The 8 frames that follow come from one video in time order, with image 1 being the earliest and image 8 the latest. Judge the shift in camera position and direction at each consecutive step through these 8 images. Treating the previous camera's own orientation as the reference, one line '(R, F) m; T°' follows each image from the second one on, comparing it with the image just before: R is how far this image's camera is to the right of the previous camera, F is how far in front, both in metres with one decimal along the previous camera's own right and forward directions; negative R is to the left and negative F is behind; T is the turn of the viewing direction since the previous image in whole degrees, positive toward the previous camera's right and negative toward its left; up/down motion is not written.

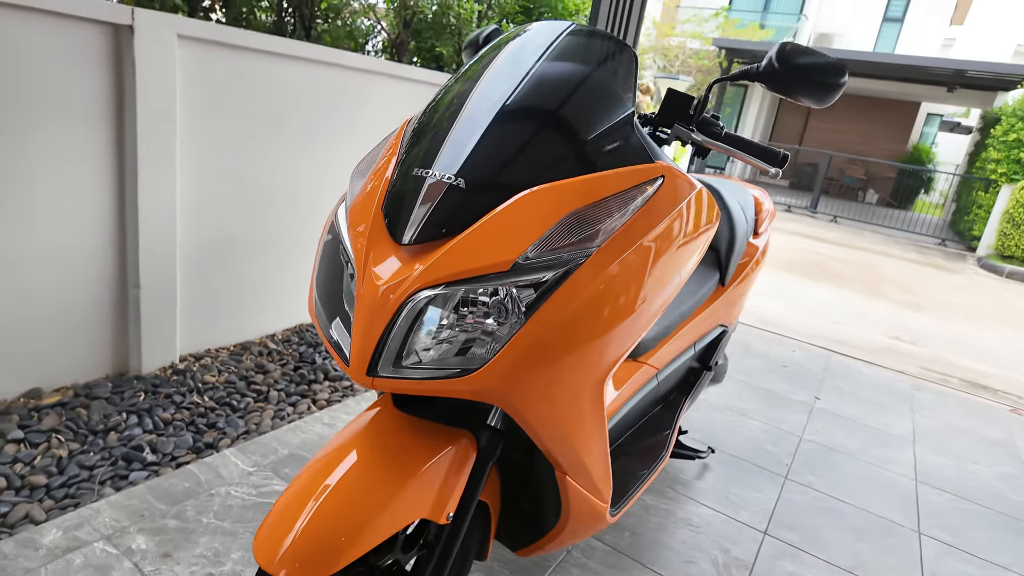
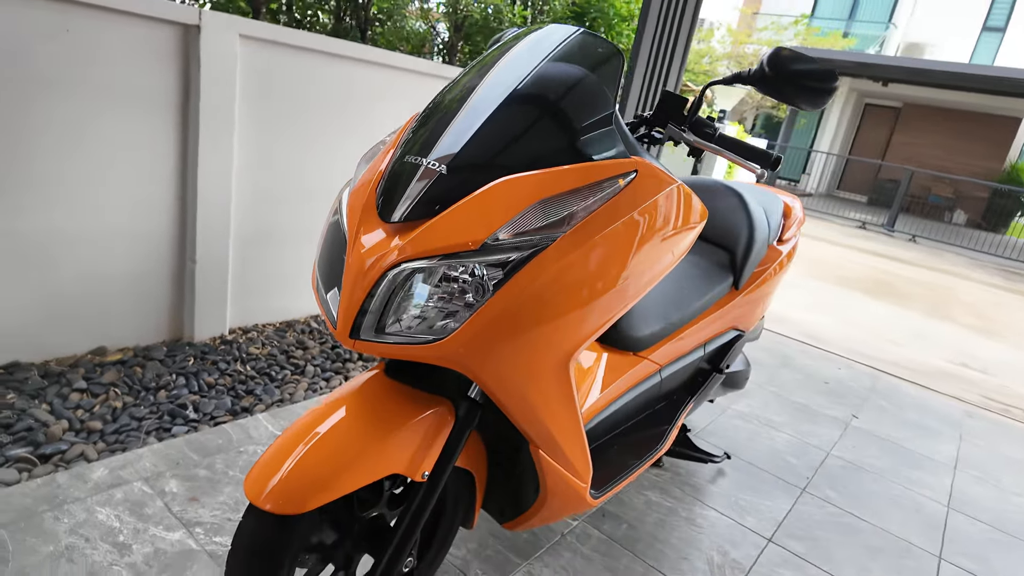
(+0.1, -0.1) m; -6°
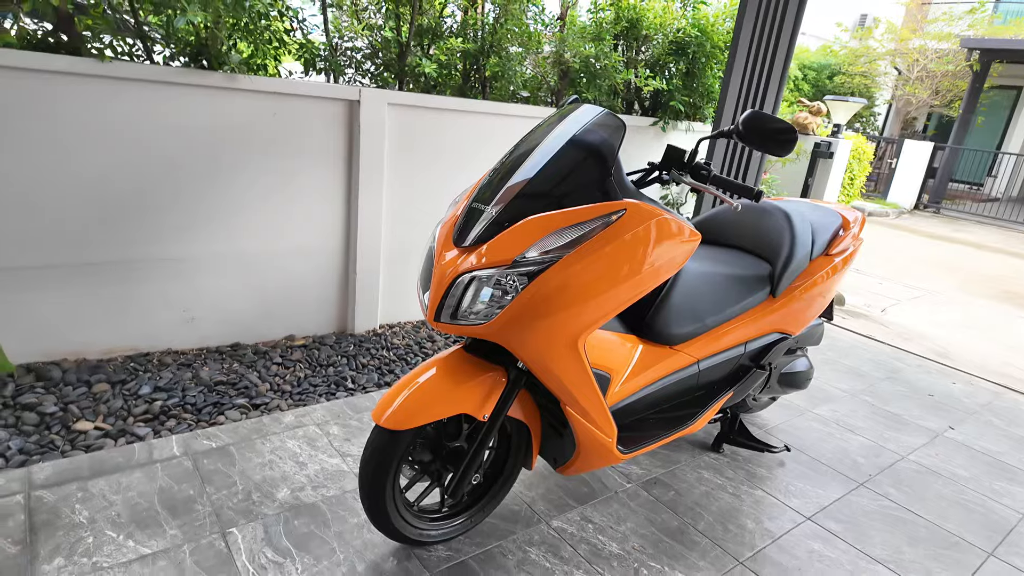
(+0.3, -0.5) m; -14°
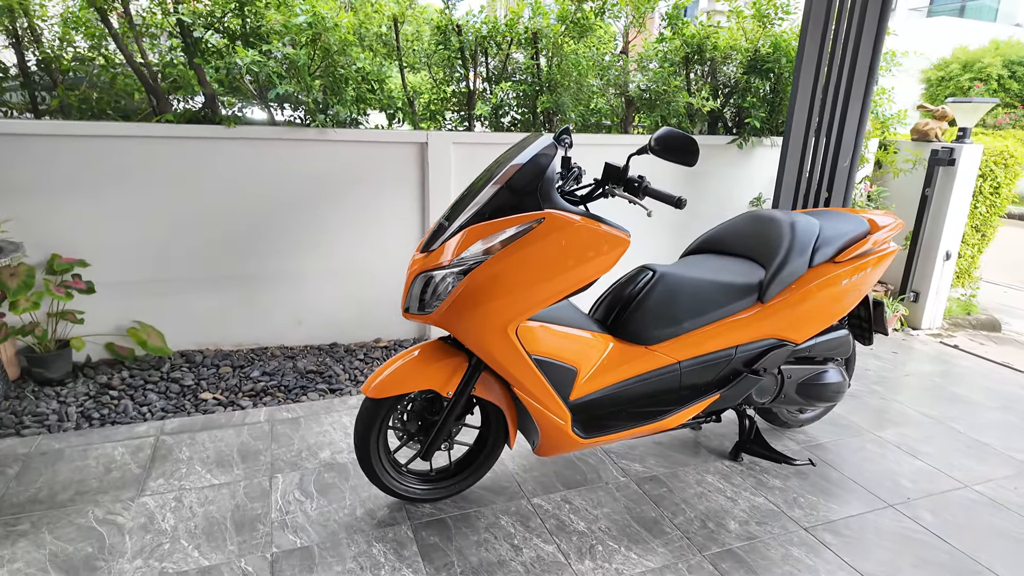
(+0.7, -0.2) m; -17°
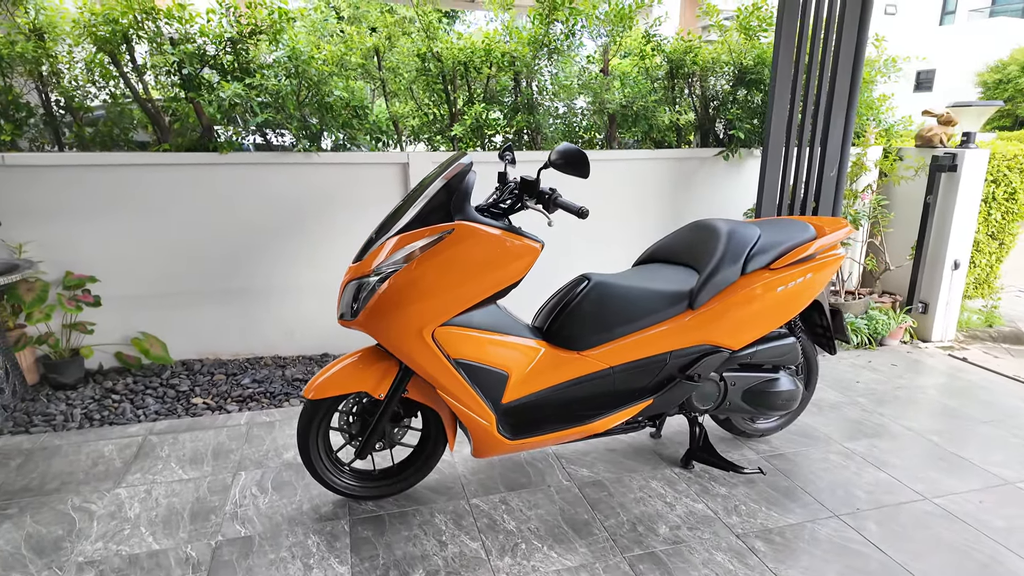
(+0.4, -0.1) m; -5°
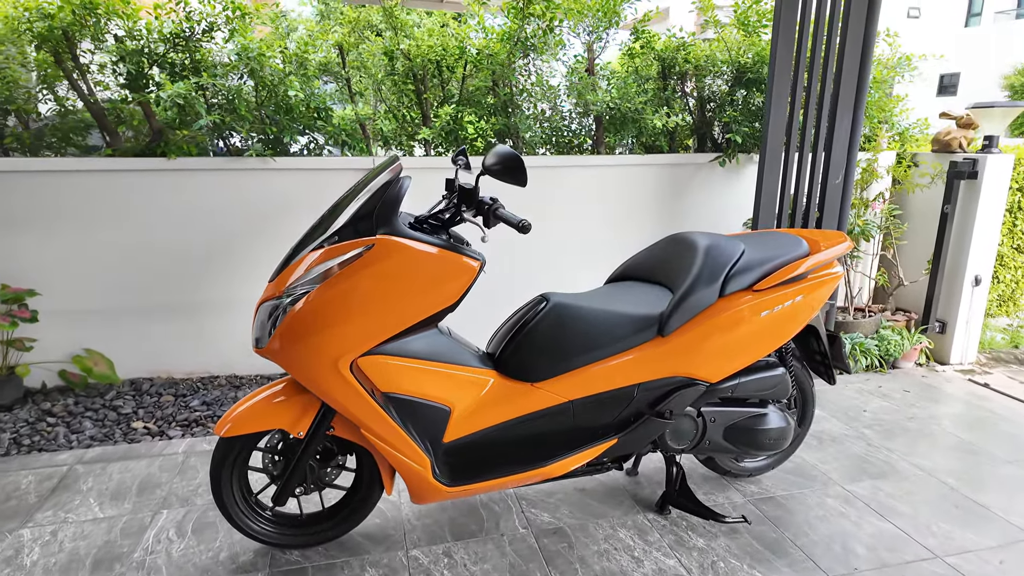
(+0.2, +0.3) m; -2°
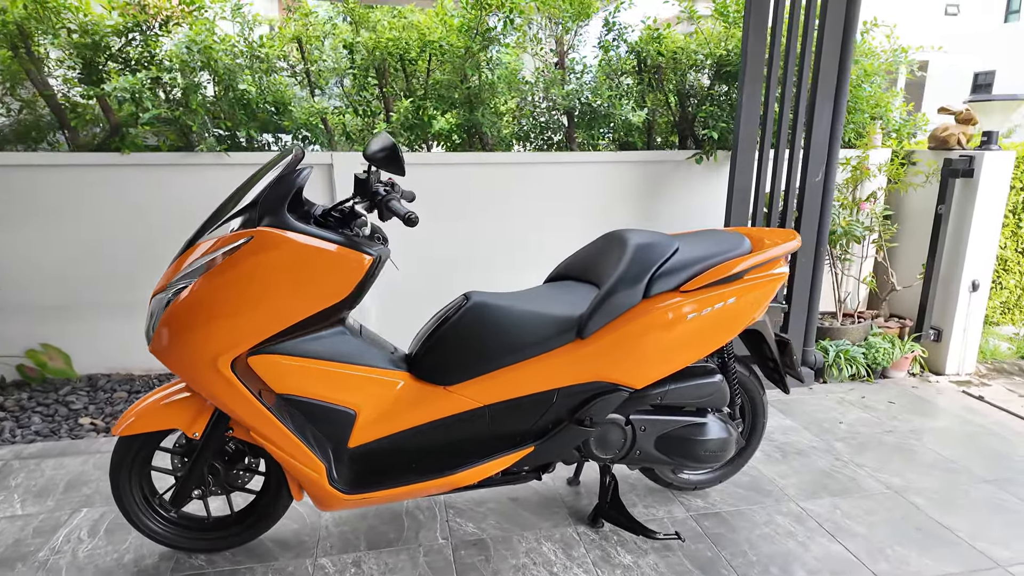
(+0.4, +0.1) m; -3°
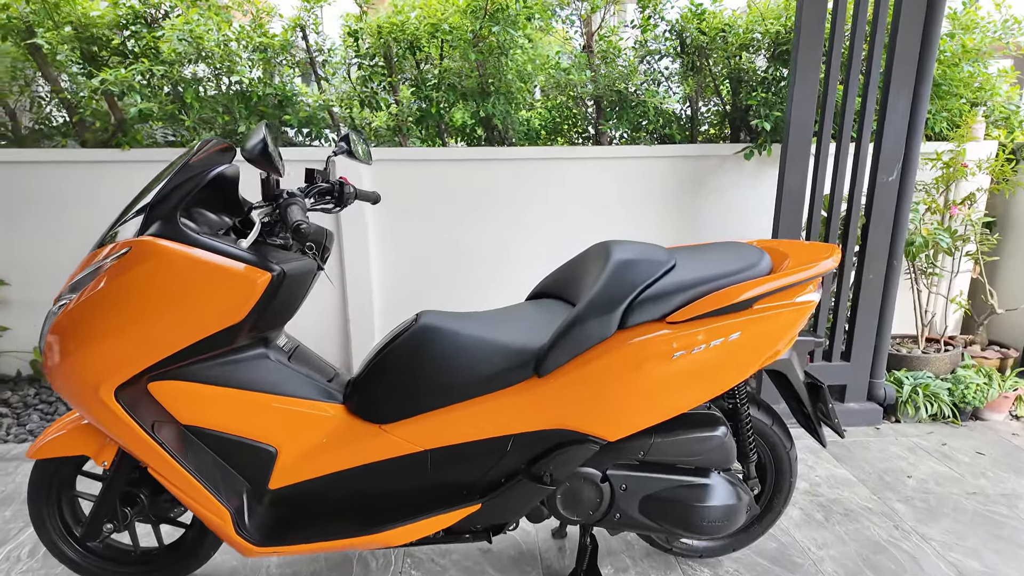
(+0.3, +0.3) m; -8°
